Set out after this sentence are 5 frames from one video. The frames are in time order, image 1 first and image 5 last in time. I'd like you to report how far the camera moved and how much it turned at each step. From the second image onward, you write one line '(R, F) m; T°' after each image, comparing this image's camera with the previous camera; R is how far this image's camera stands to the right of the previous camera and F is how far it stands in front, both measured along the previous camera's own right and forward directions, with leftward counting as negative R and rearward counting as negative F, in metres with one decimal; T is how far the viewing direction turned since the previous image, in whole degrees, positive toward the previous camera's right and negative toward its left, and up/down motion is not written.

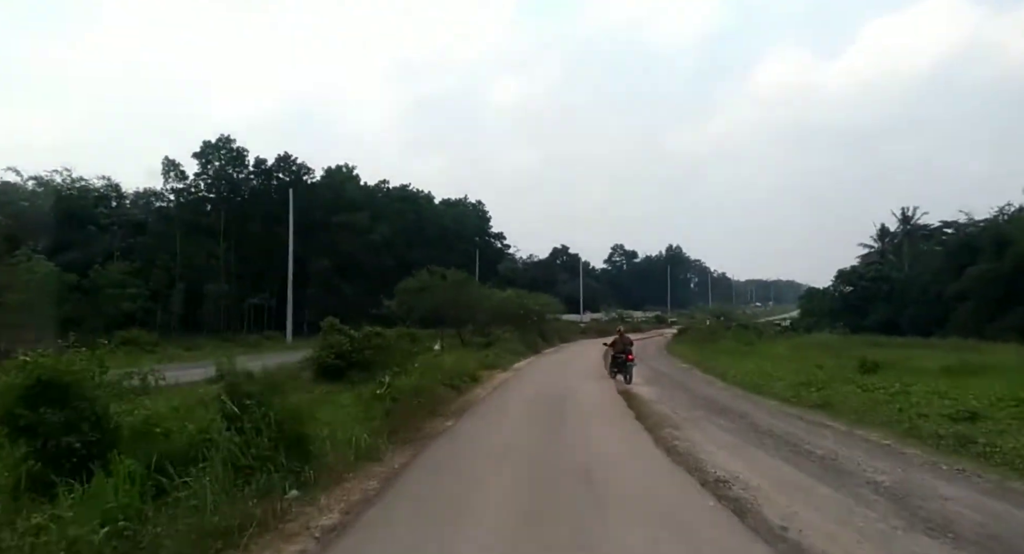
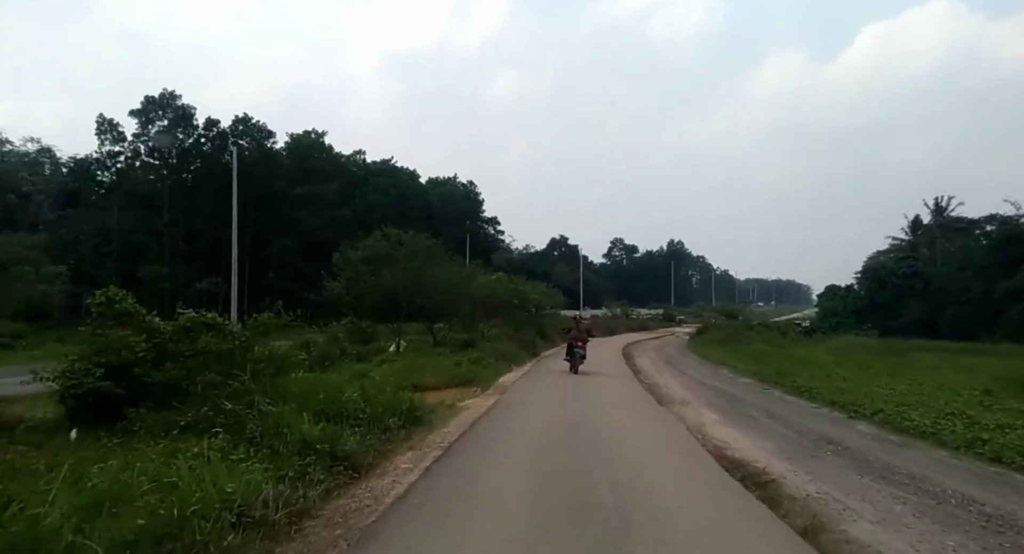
(+0.3, +11.0) m; 0°
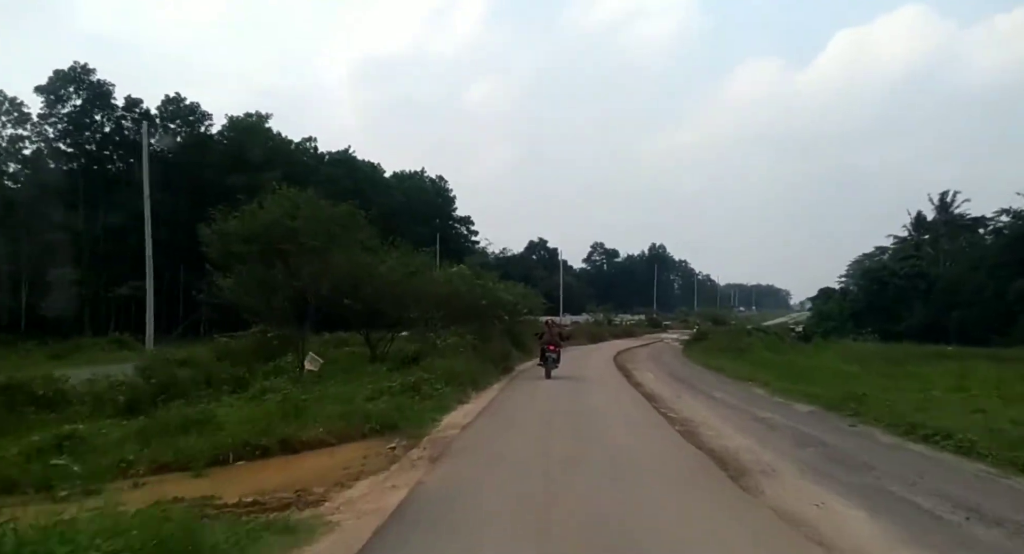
(+0.4, +7.5) m; +2°
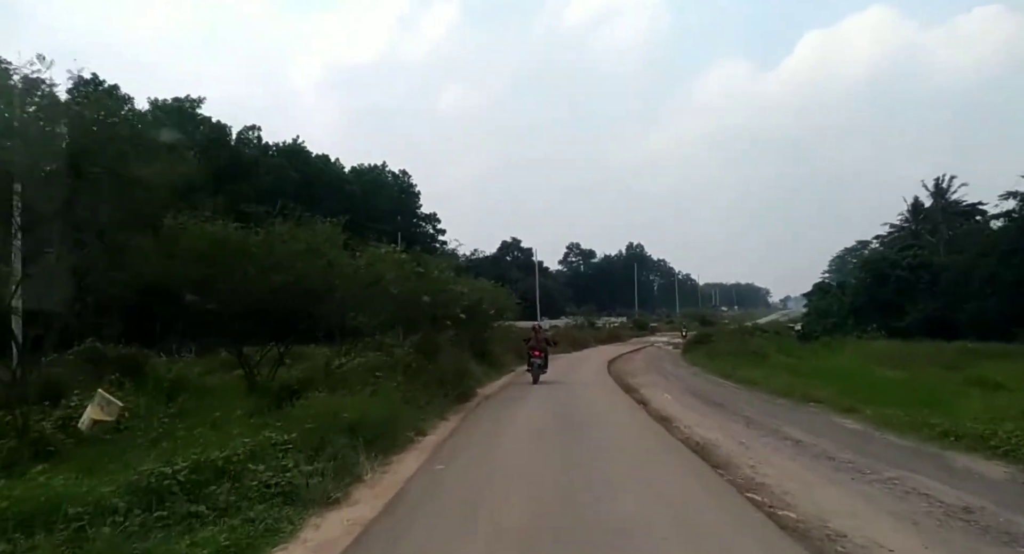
(+0.5, +7.9) m; +2°
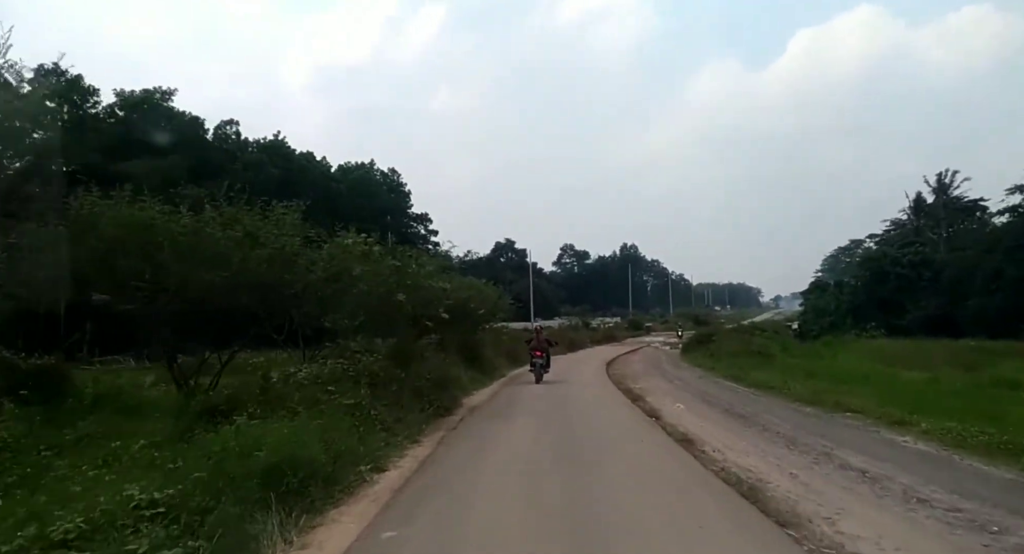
(+0.1, +2.7) m; +1°
